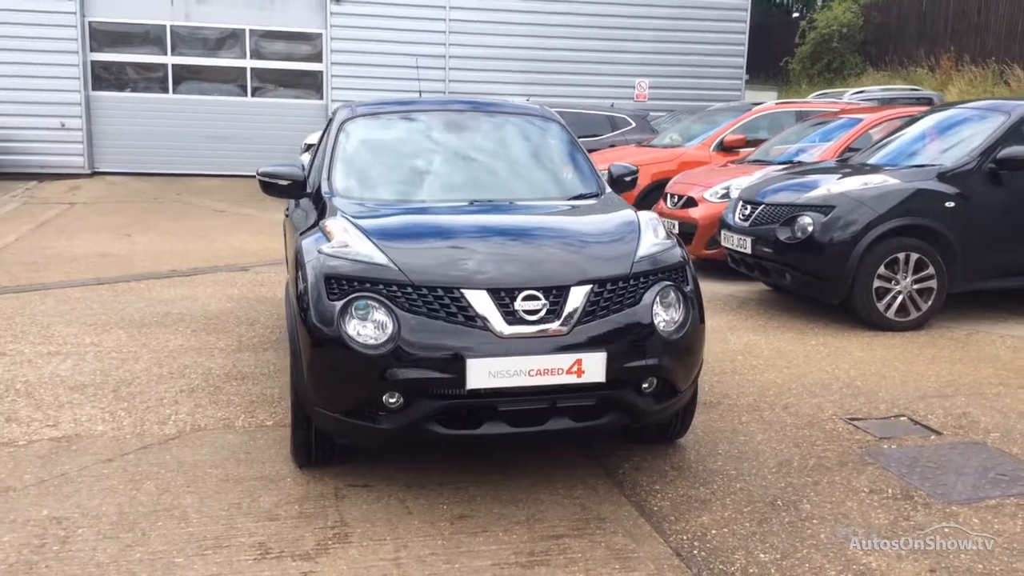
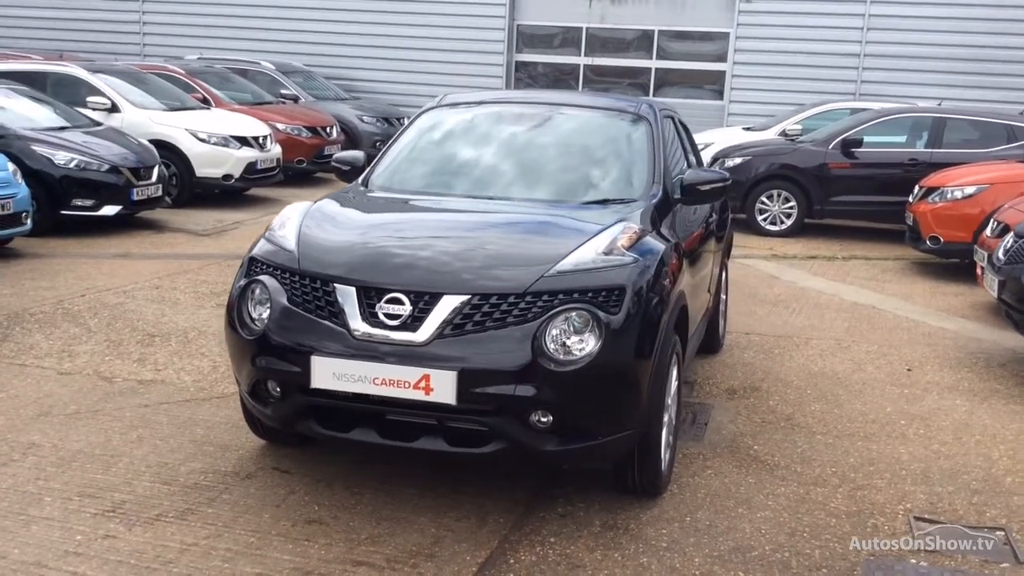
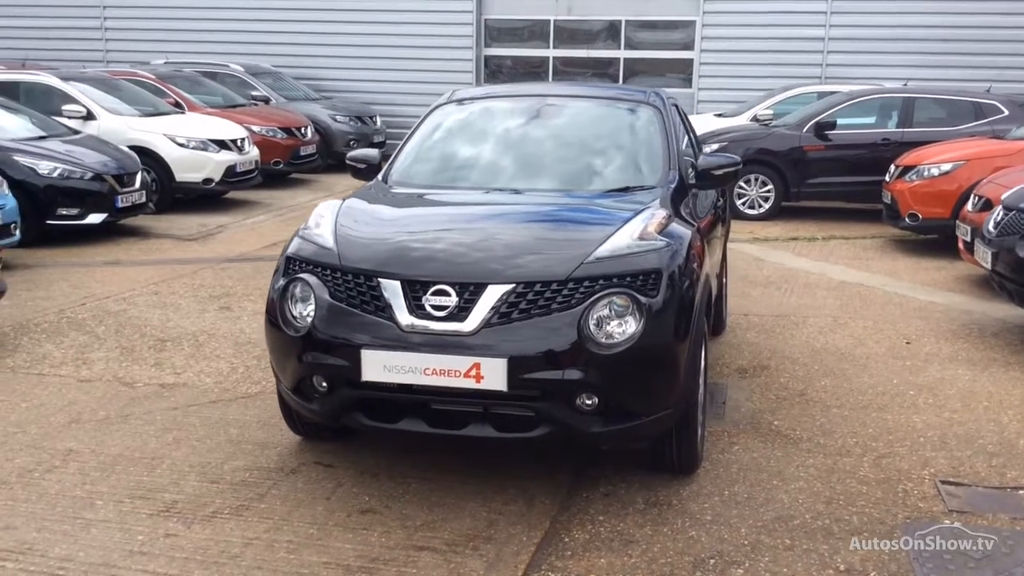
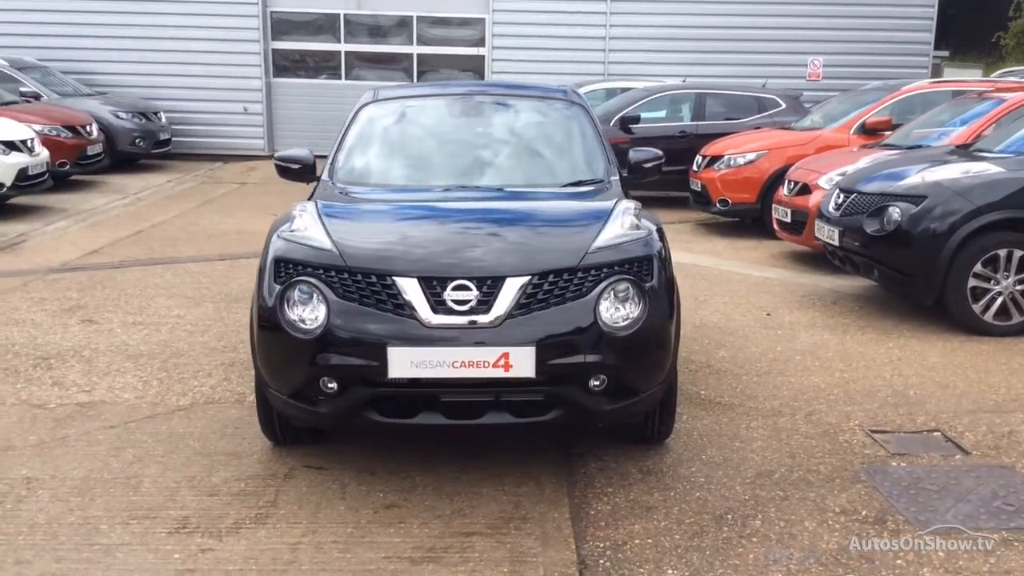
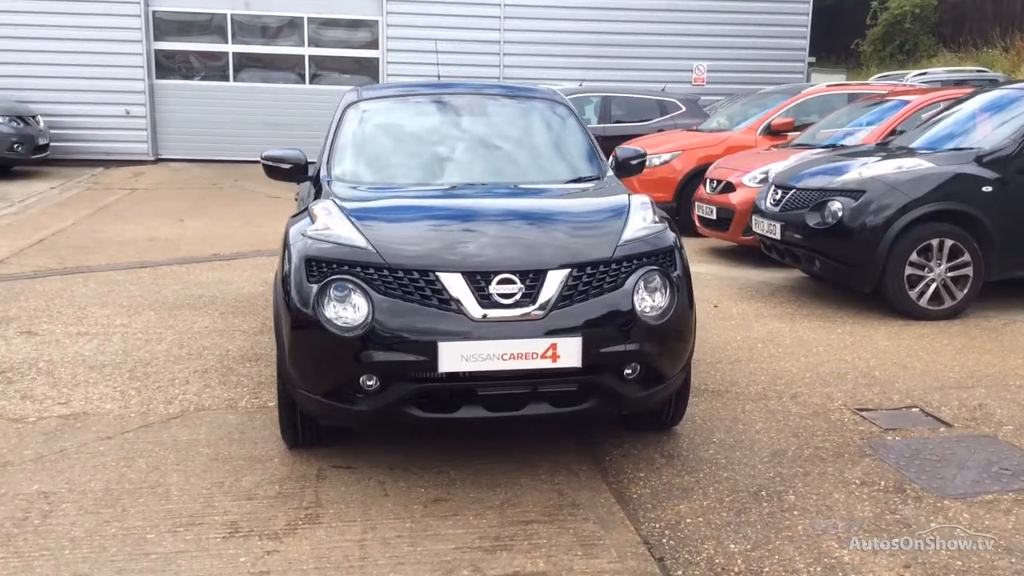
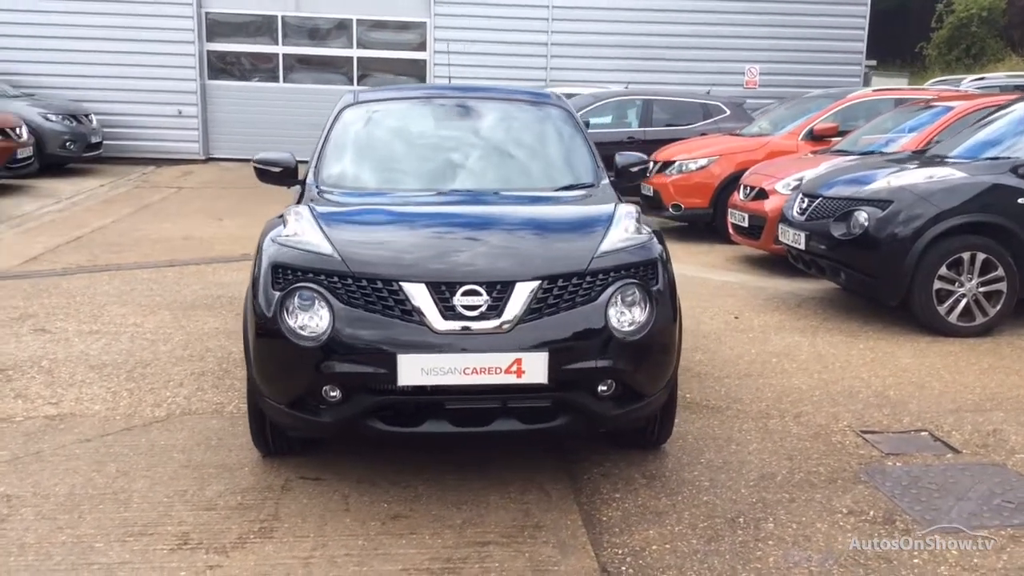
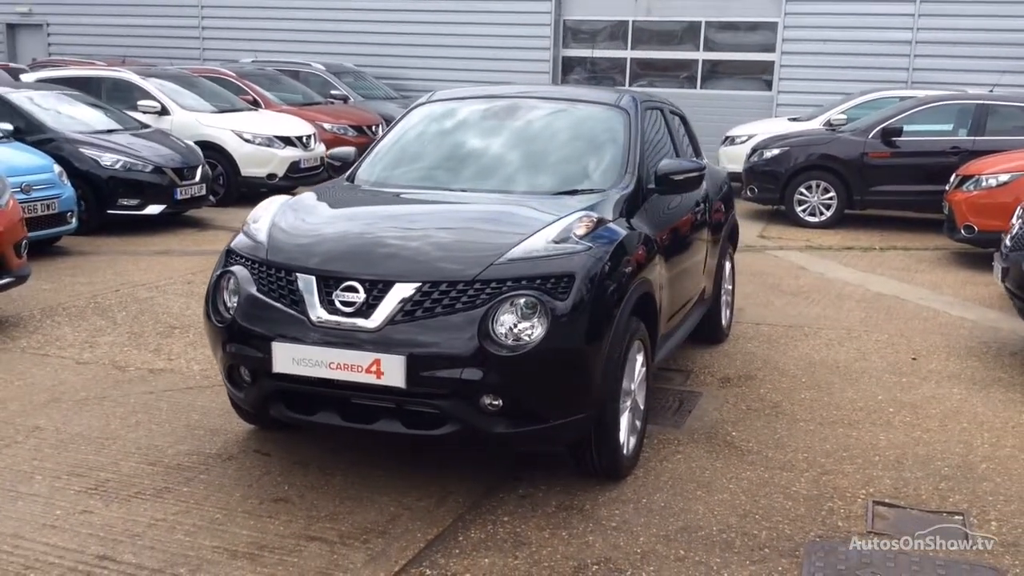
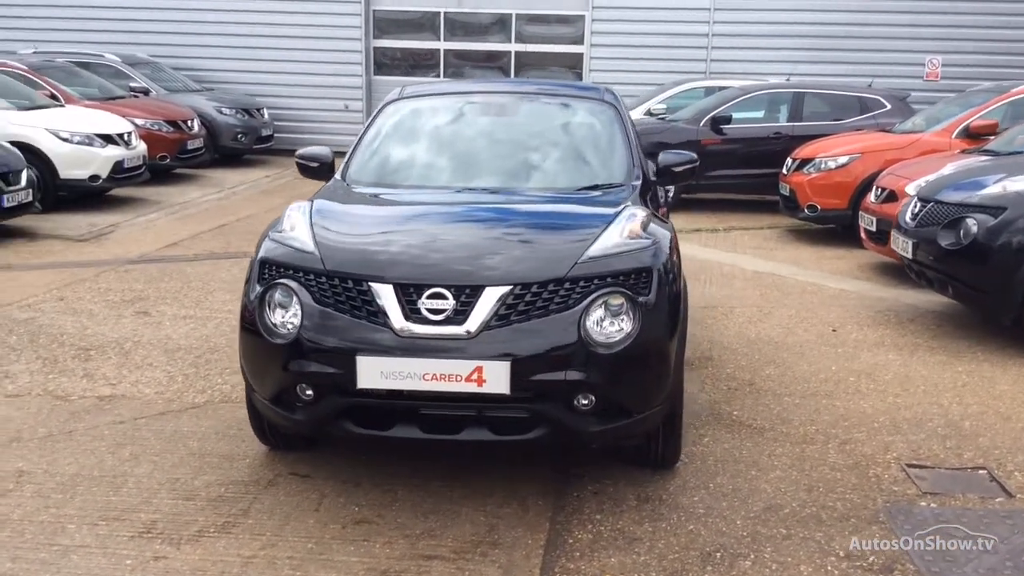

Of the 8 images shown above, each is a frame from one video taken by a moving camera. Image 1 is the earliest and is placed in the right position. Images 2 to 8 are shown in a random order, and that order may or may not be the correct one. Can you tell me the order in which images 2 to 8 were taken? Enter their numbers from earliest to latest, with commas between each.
5, 6, 4, 8, 3, 2, 7
